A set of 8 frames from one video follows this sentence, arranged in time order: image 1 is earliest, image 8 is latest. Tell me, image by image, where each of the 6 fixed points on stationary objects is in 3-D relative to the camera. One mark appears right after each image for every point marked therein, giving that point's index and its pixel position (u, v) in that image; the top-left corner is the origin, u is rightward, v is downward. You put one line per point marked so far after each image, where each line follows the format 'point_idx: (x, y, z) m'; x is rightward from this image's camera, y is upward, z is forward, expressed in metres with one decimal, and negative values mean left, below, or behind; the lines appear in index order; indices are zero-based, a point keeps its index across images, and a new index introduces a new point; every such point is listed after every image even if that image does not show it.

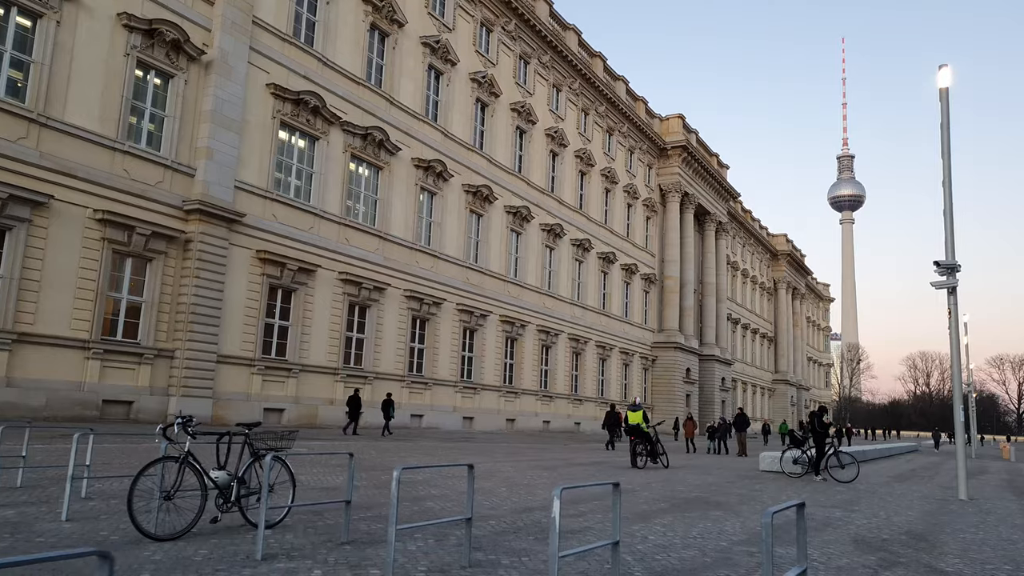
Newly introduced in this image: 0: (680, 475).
0: (+2.7, -3.1, +12.9) m
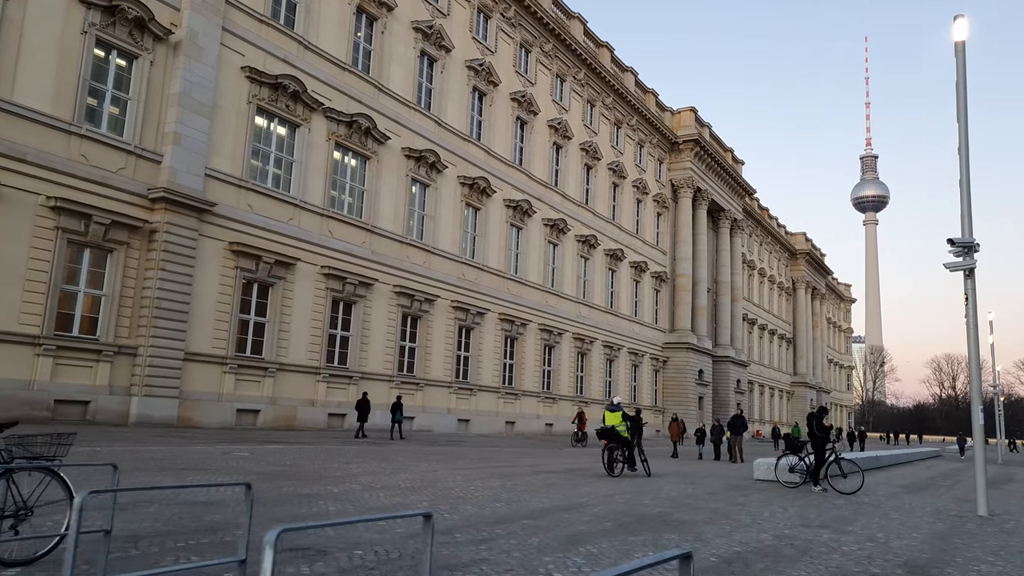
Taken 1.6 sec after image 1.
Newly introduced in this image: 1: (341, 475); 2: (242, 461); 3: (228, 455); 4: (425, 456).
0: (+2.1, -2.9, +11.4) m
1: (-2.2, -2.4, +10.1) m
2: (-4.1, -2.6, +11.9) m
3: (-4.7, -2.8, +12.9) m
4: (-1.7, -3.3, +15.4) m
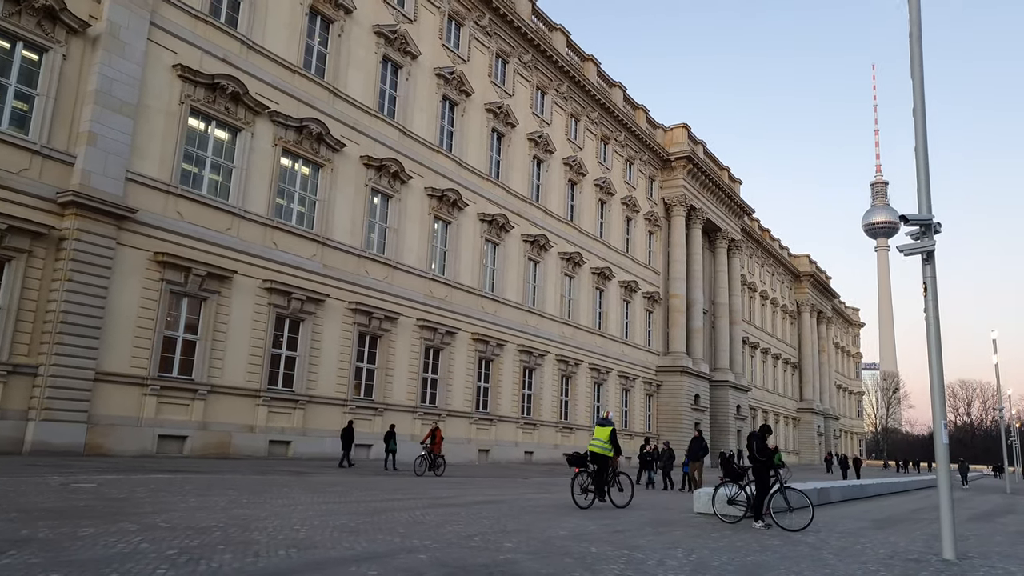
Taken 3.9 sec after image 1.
0: (+0.5, -2.8, +9.3) m
1: (-3.8, -2.3, +8.1) m
2: (-5.6, -2.6, +9.9) m
3: (-6.2, -2.8, +10.9) m
4: (-3.2, -3.4, +13.3) m
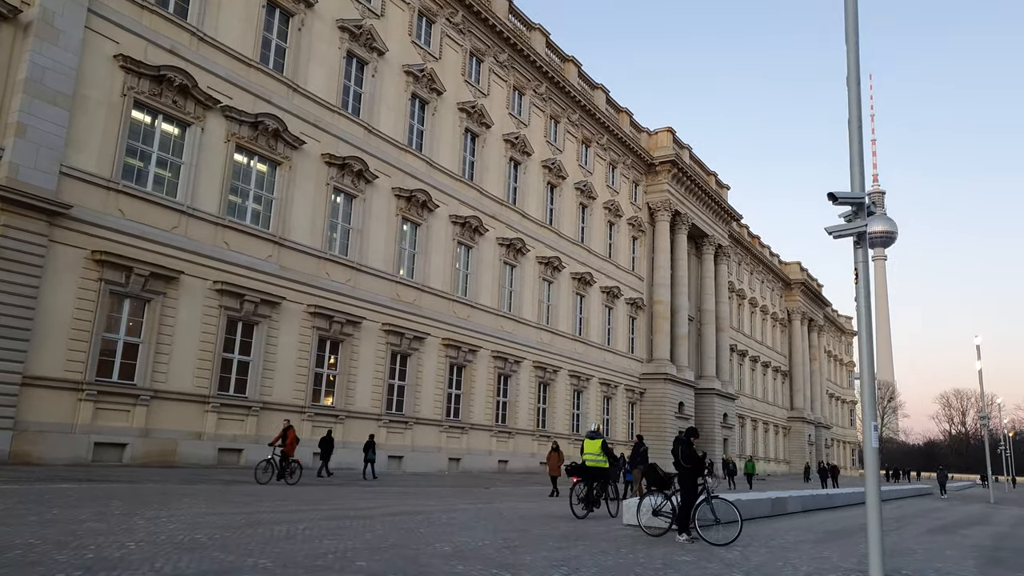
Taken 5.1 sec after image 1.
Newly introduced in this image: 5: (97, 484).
0: (-0.6, -2.6, +8.3) m
1: (-4.9, -2.2, +7.2) m
2: (-6.7, -2.5, +9.0) m
3: (-7.3, -2.6, +9.9) m
4: (-4.3, -3.3, +12.3) m
5: (-7.1, -3.4, +13.4) m
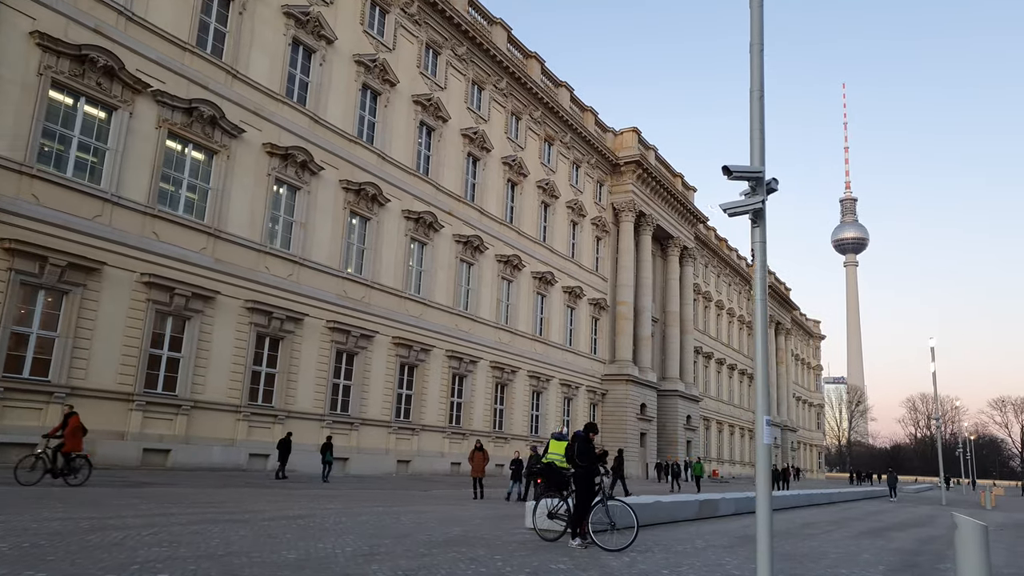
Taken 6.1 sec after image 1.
0: (-1.8, -2.4, +7.5) m
1: (-6.0, -1.9, +6.2) m
2: (-8.0, -2.2, +7.9) m
3: (-8.6, -2.4, +8.9) m
4: (-5.6, -3.1, +11.4) m
5: (-8.5, -3.1, +12.3) m
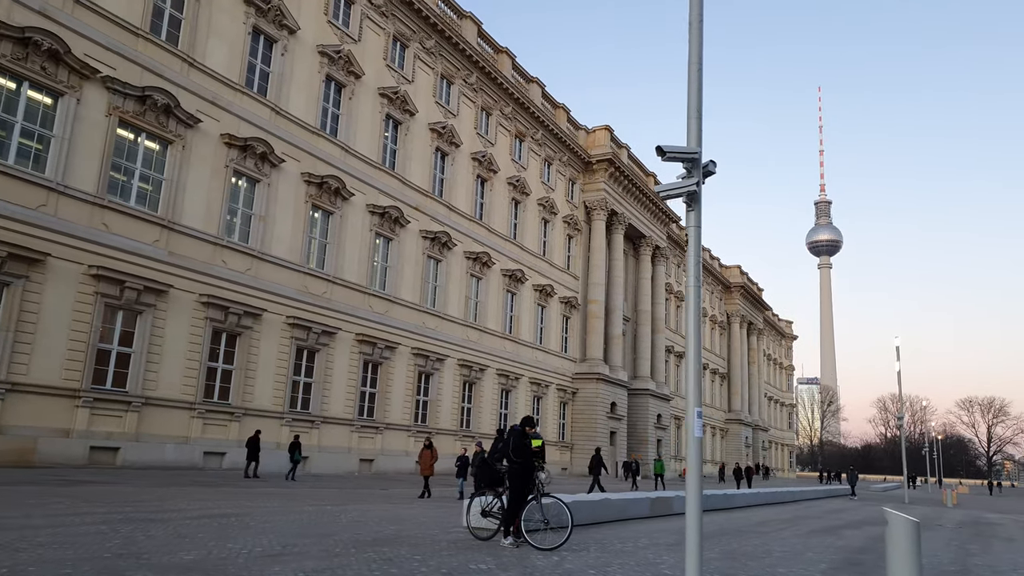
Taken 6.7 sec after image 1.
0: (-2.4, -2.3, +7.0) m
1: (-6.7, -1.7, +5.6) m
2: (-8.6, -2.0, +7.3) m
3: (-9.3, -2.2, +8.2) m
4: (-6.4, -2.9, +10.8) m
5: (-9.3, -2.9, +11.6) m
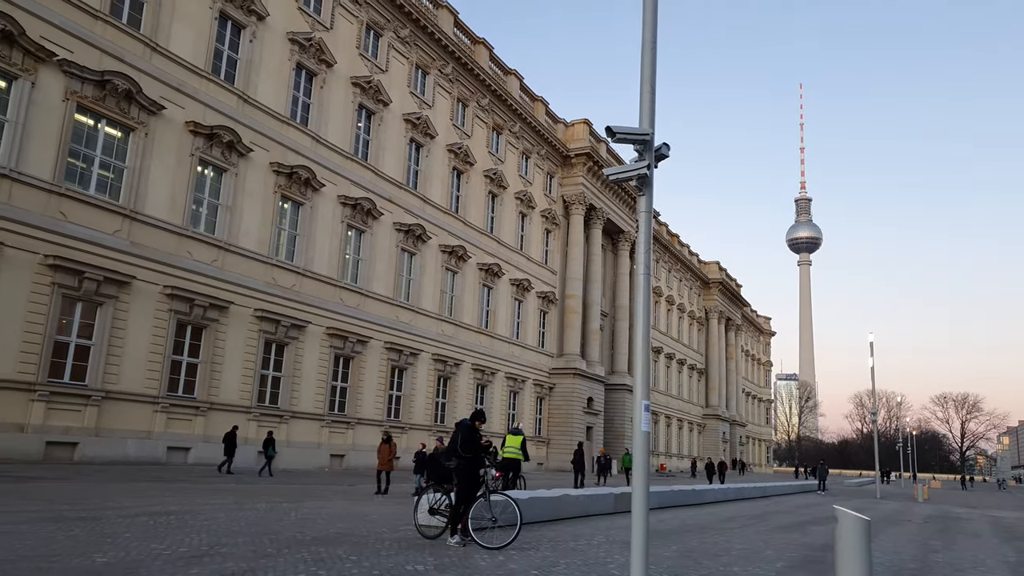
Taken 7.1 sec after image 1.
0: (-2.9, -2.1, +6.6) m
1: (-7.1, -1.6, +5.1) m
2: (-9.1, -1.9, +6.7) m
3: (-9.7, -2.0, +7.6) m
4: (-6.9, -2.7, +10.3) m
5: (-9.9, -2.7, +11.1) m
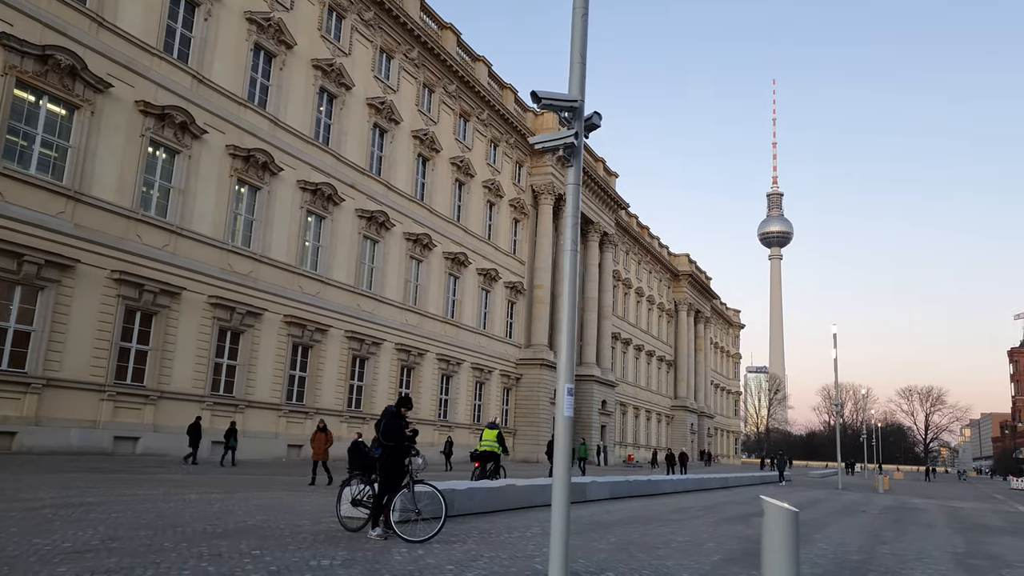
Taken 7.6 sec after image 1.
0: (-3.5, -1.9, +6.0) m
1: (-7.6, -1.4, +4.4) m
2: (-9.7, -1.6, +5.9) m
3: (-10.4, -1.7, +6.8) m
4: (-7.7, -2.5, +9.6) m
5: (-10.6, -2.4, +10.3) m
